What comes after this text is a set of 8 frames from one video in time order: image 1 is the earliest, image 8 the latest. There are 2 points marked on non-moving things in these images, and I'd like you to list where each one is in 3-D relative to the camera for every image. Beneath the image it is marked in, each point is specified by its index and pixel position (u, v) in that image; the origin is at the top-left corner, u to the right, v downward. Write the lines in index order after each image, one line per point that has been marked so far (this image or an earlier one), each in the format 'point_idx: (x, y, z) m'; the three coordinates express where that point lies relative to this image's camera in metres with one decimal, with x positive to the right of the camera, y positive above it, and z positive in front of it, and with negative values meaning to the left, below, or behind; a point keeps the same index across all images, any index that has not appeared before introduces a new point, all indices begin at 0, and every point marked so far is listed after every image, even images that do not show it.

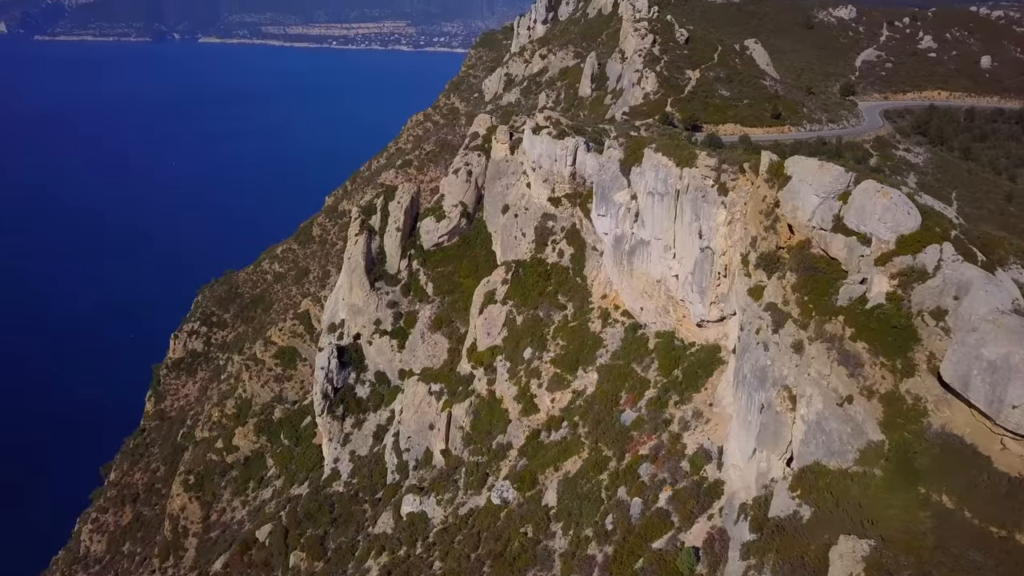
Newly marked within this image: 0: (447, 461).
0: (-1.3, -3.4, +15.5) m
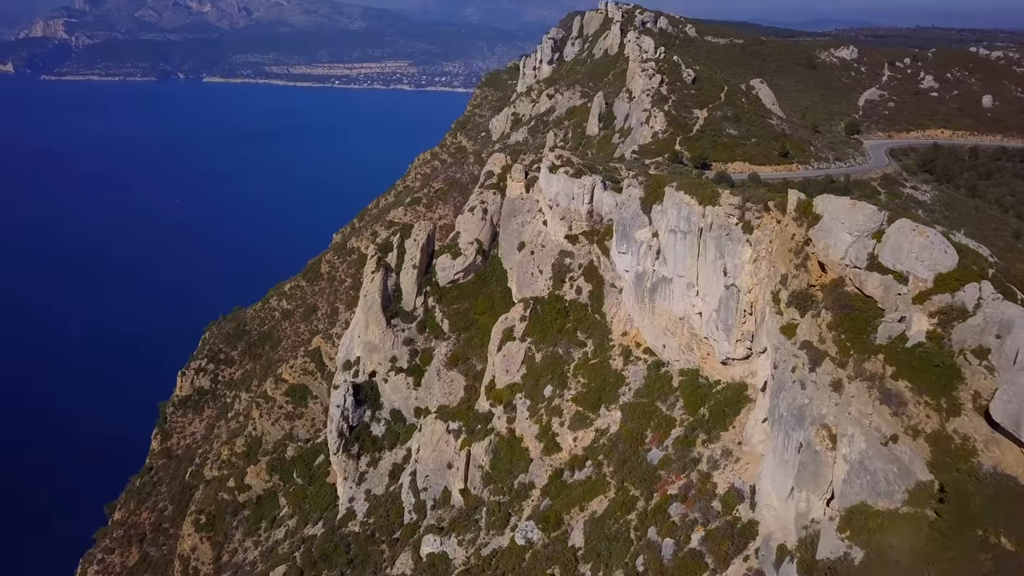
0: (-0.9, -4.1, +15.3) m
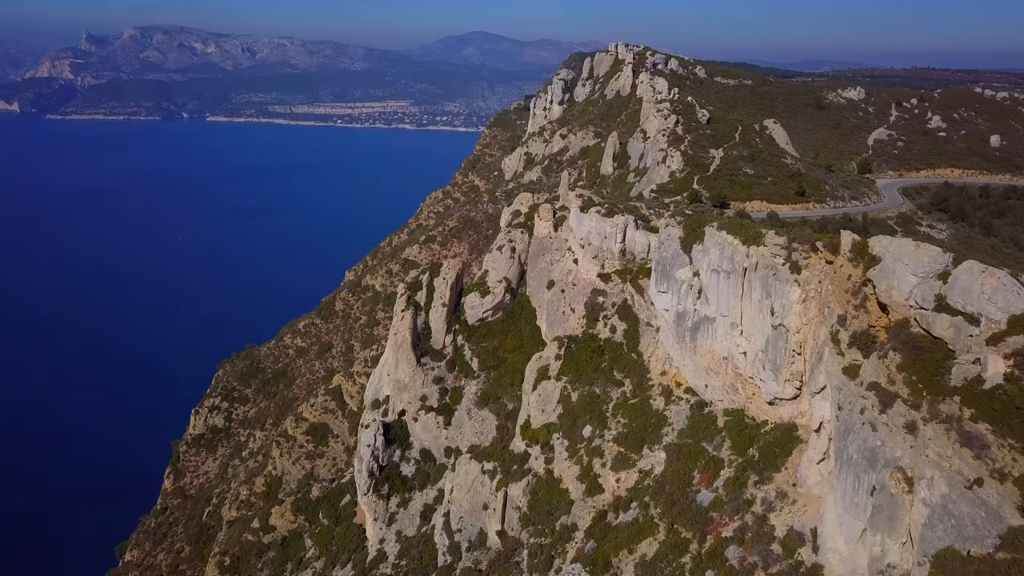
0: (-0.1, -4.9, +15.1) m
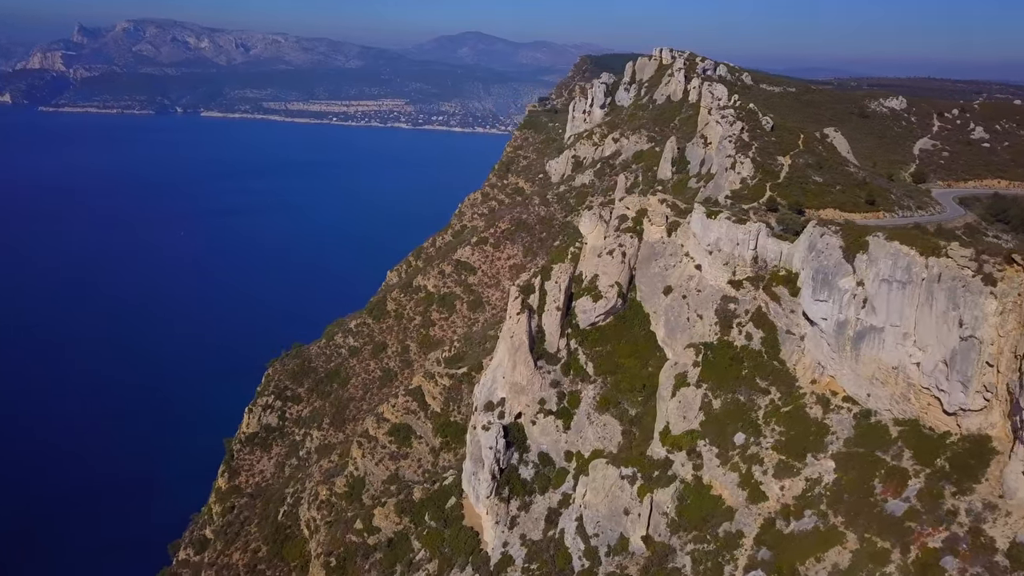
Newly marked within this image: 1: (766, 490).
0: (+2.7, -5.0, +15.2) m
1: (+4.5, -3.6, +14.0) m
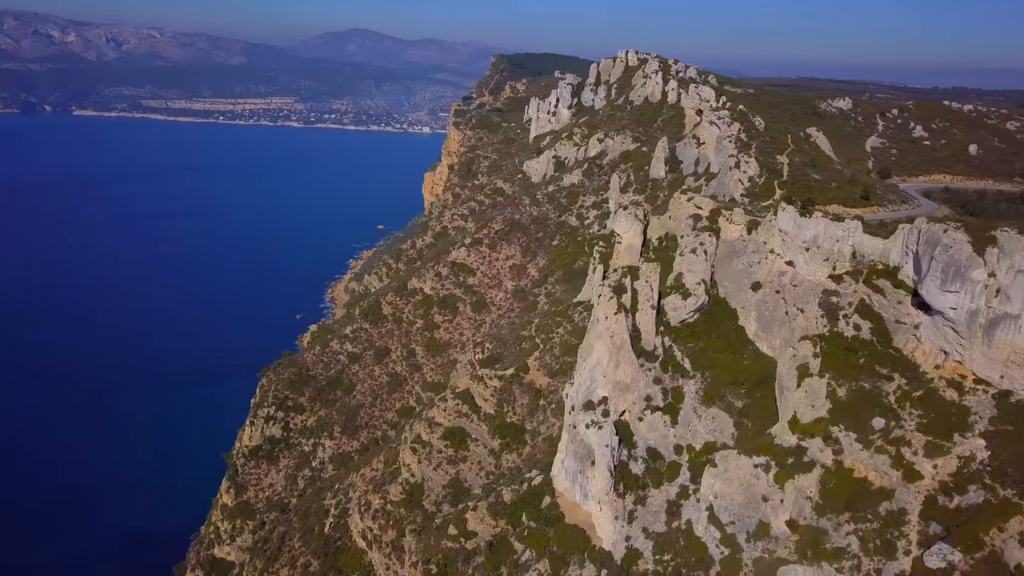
0: (+5.9, -4.9, +16.0) m
1: (+7.8, -3.5, +15.0) m
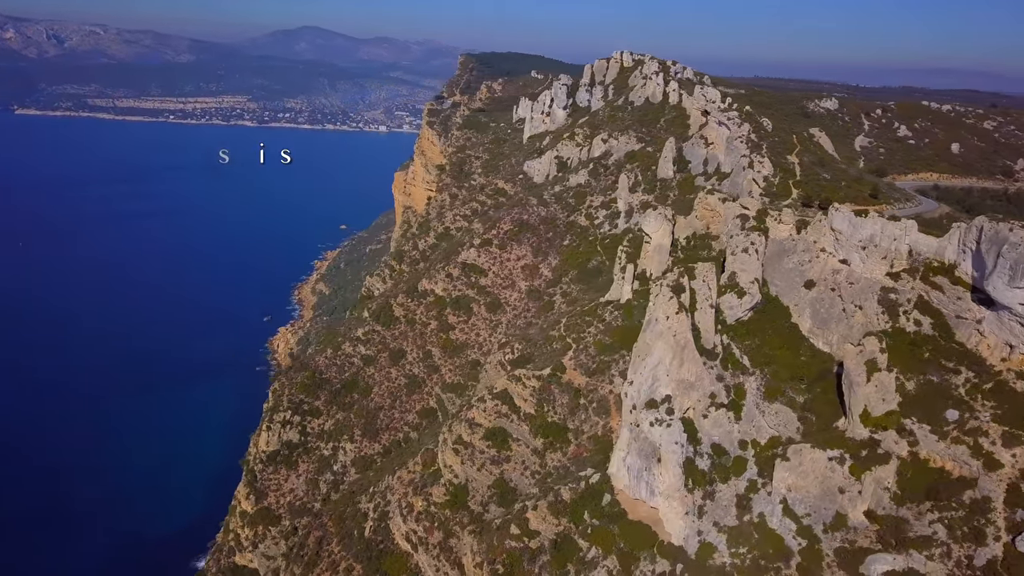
0: (+7.8, -4.9, +16.5) m
1: (+9.7, -3.4, +15.7) m
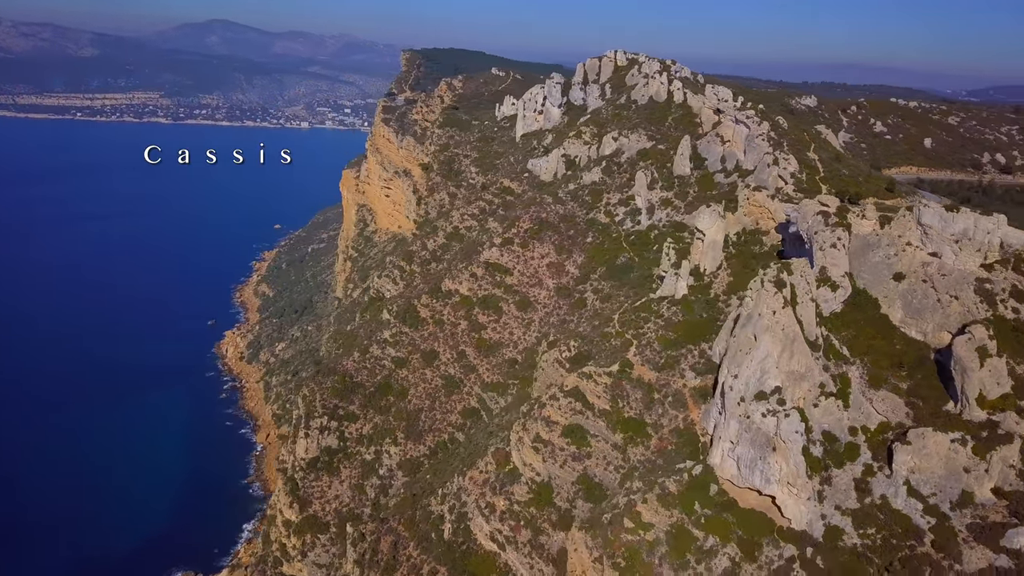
0: (+11.3, -4.7, +17.7) m
1: (+13.2, -3.2, +17.0) m
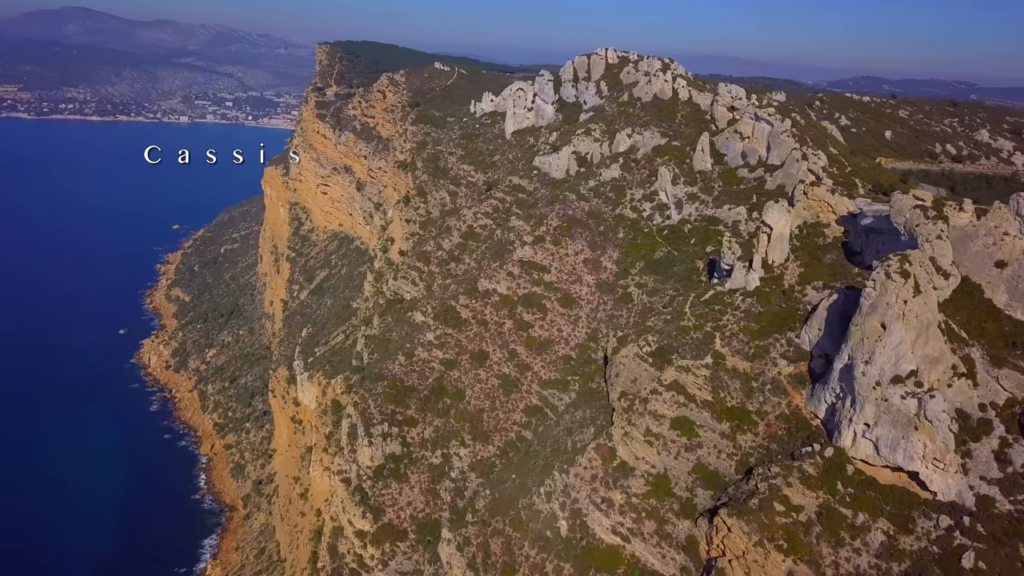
0: (+16.2, -4.3, +20.0) m
1: (+18.1, -2.7, +19.5) m
